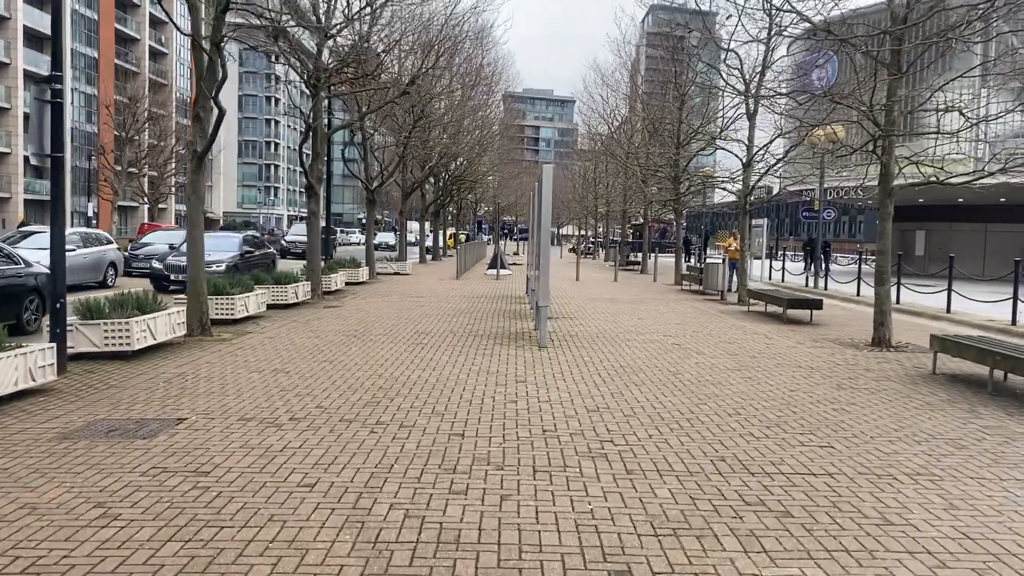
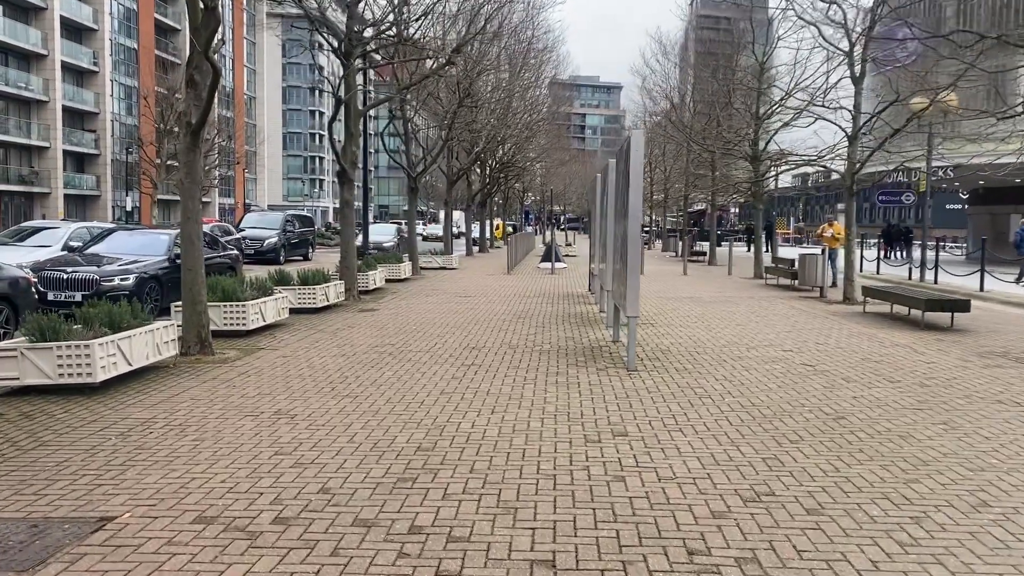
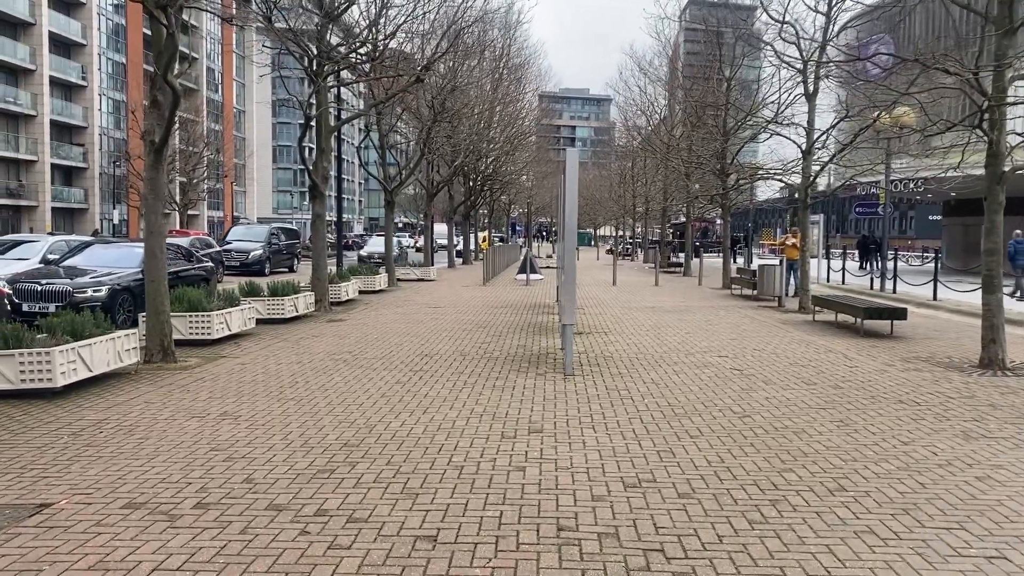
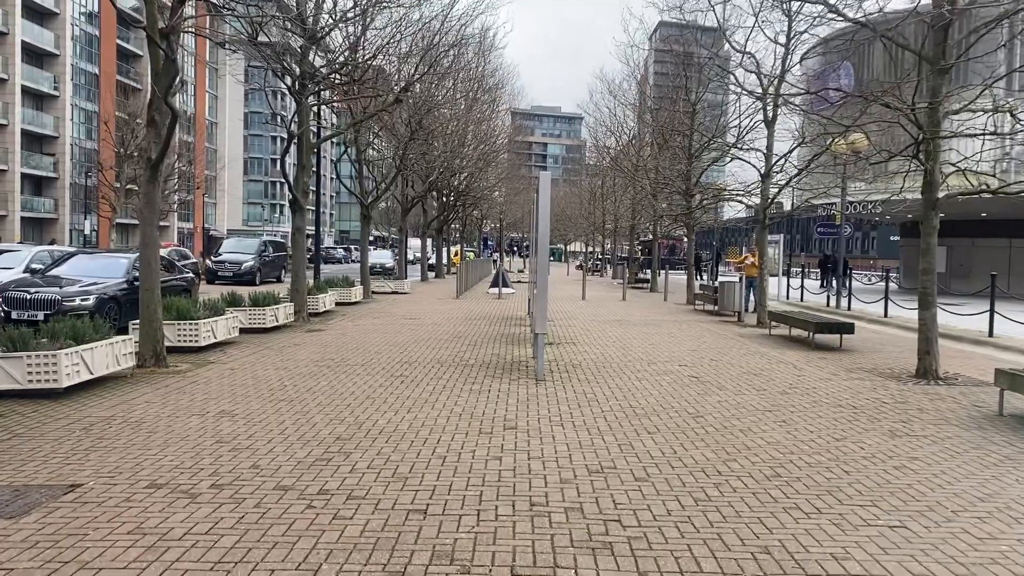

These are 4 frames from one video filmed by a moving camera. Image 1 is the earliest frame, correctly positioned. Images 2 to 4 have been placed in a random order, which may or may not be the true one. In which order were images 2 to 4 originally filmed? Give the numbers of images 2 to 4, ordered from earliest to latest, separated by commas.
4, 3, 2
